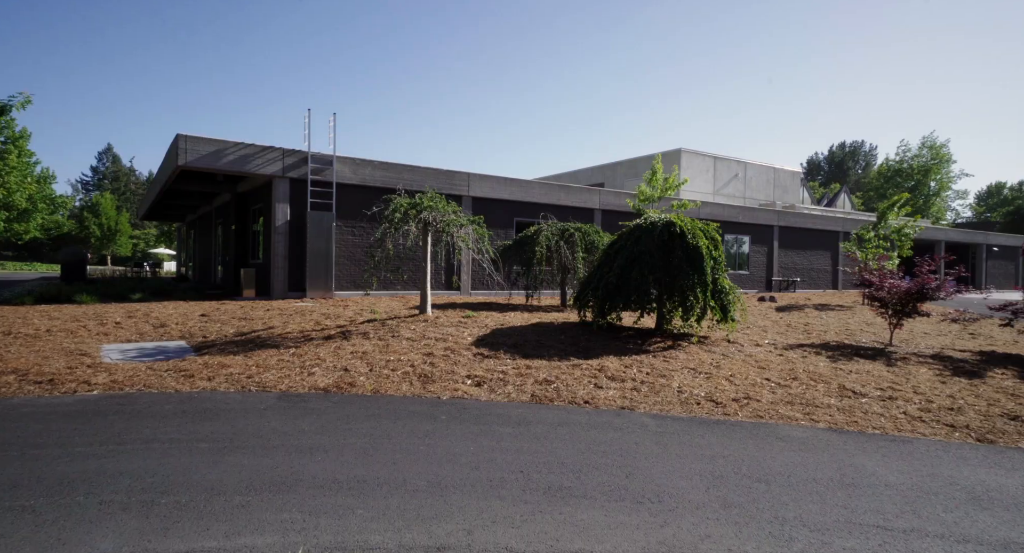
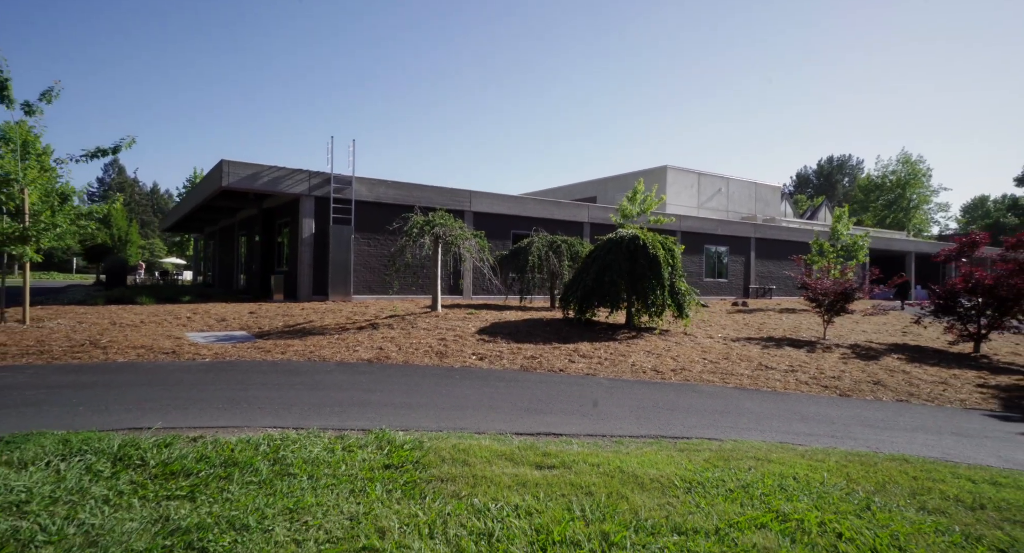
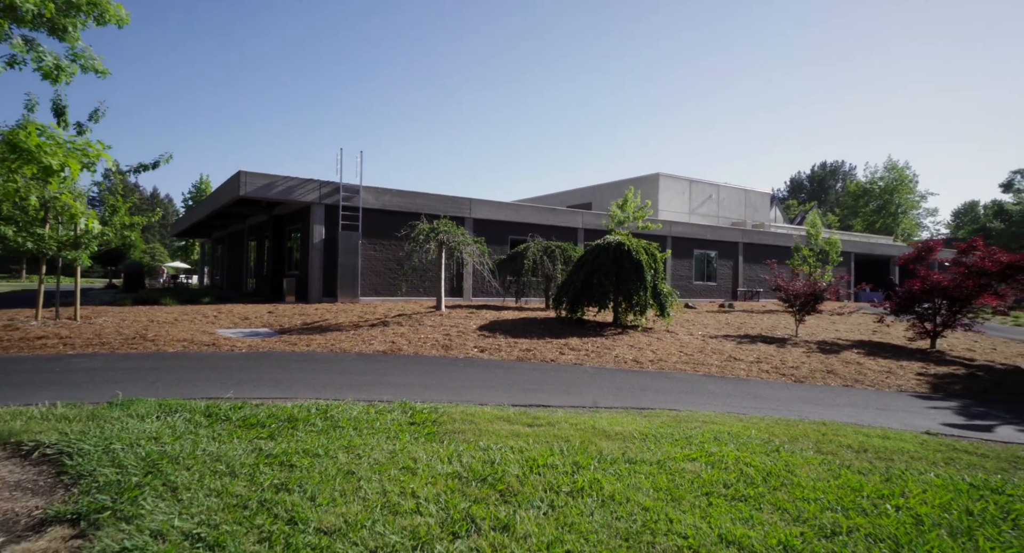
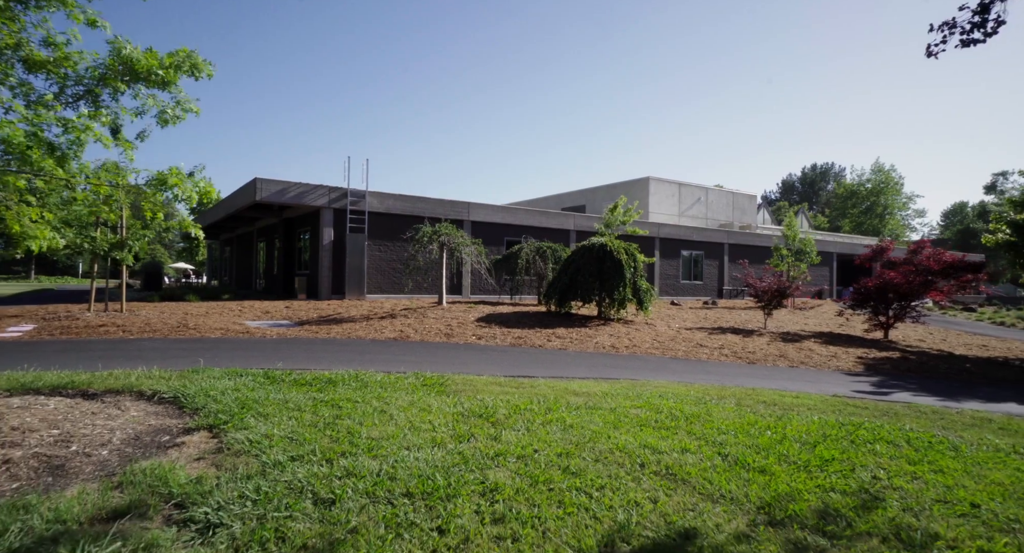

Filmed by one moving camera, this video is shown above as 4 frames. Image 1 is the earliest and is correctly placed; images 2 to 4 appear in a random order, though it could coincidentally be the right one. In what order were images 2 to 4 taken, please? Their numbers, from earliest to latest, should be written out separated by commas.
2, 3, 4
